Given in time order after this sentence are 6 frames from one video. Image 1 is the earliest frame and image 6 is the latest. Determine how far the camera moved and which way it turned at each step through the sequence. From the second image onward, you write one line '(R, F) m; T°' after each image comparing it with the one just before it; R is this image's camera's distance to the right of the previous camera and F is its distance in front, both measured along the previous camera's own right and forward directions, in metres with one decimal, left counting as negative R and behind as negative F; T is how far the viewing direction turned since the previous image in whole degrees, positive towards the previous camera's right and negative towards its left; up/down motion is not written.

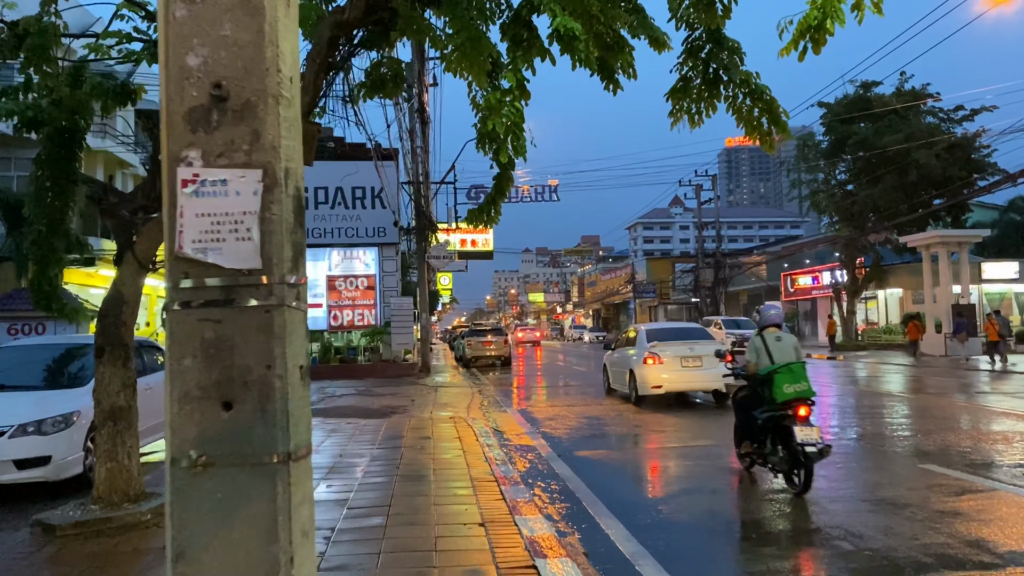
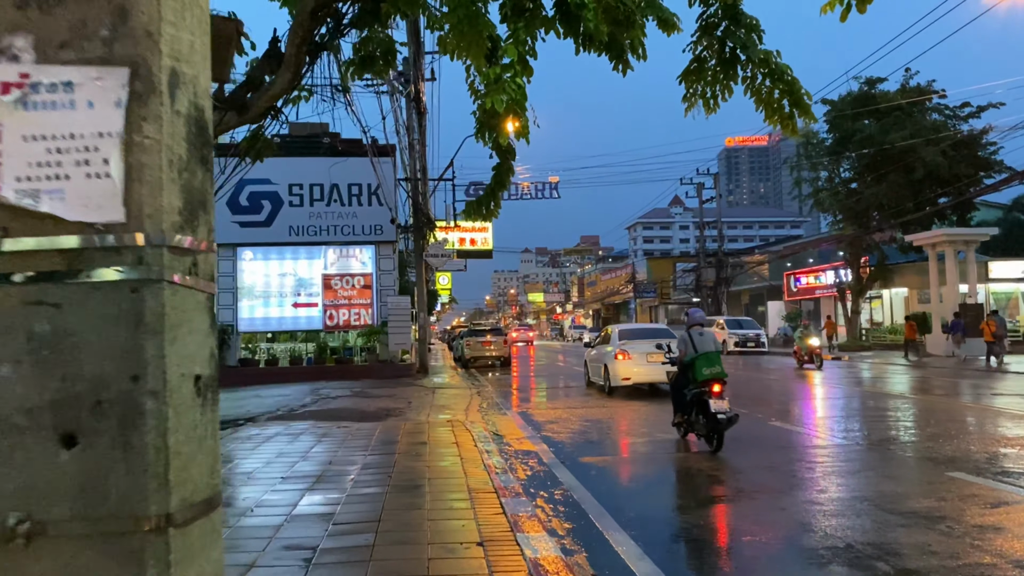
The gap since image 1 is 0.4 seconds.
(0.0, +0.5) m; 0°
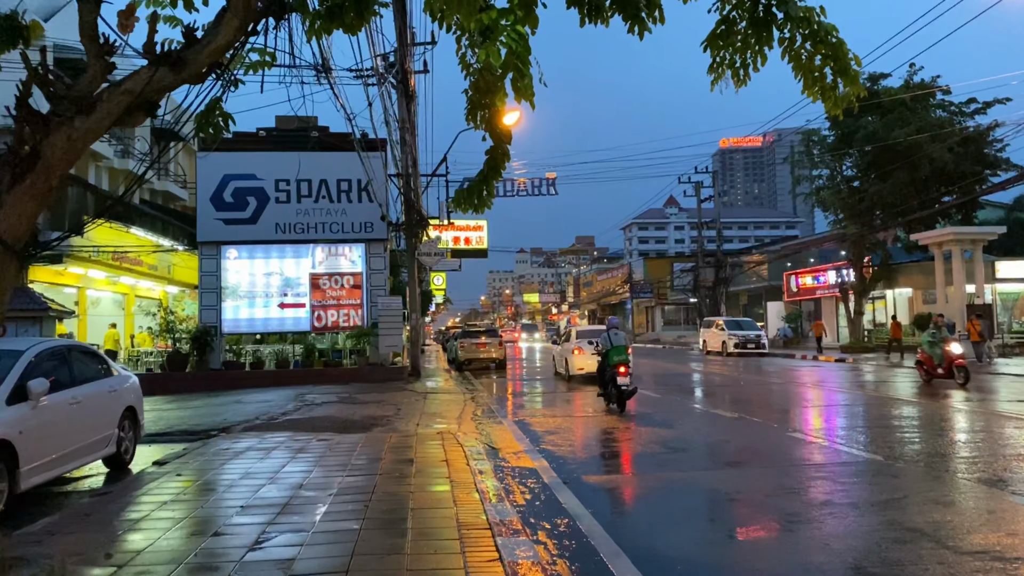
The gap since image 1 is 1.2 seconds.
(0.0, +0.9) m; 0°
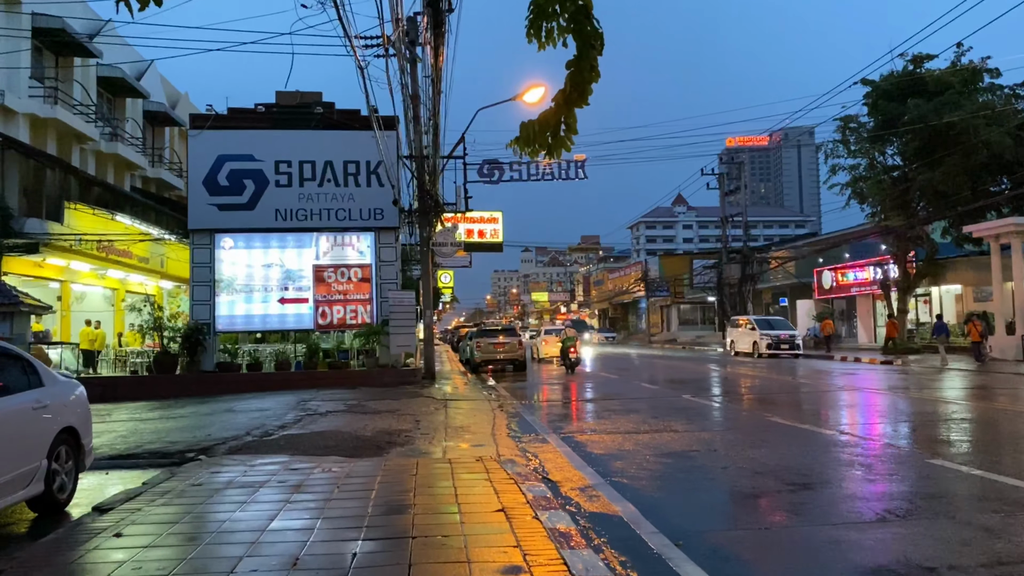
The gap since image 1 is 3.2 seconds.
(-0.5, +2.1) m; 0°
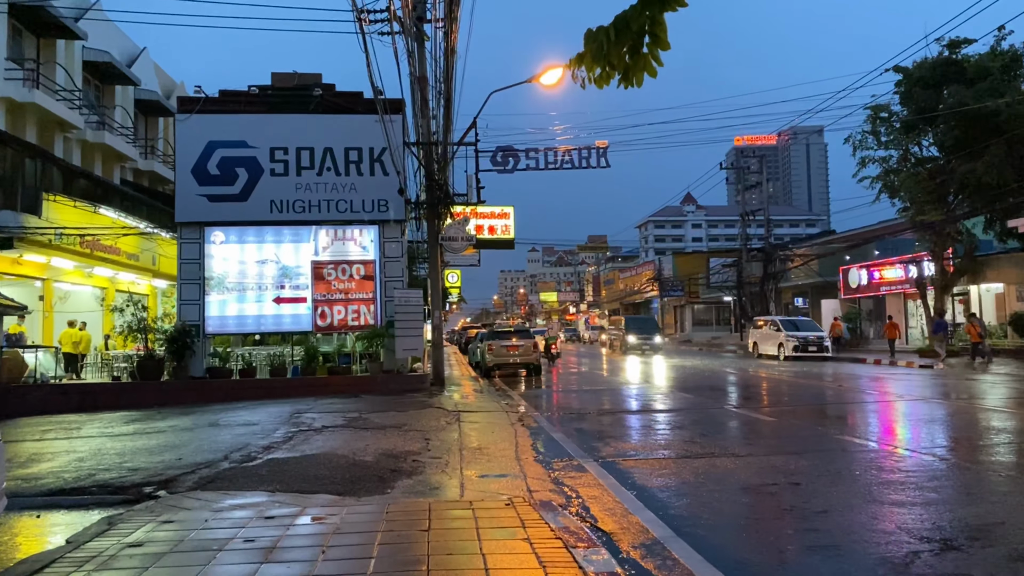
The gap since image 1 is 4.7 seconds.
(-0.2, +1.6) m; 0°
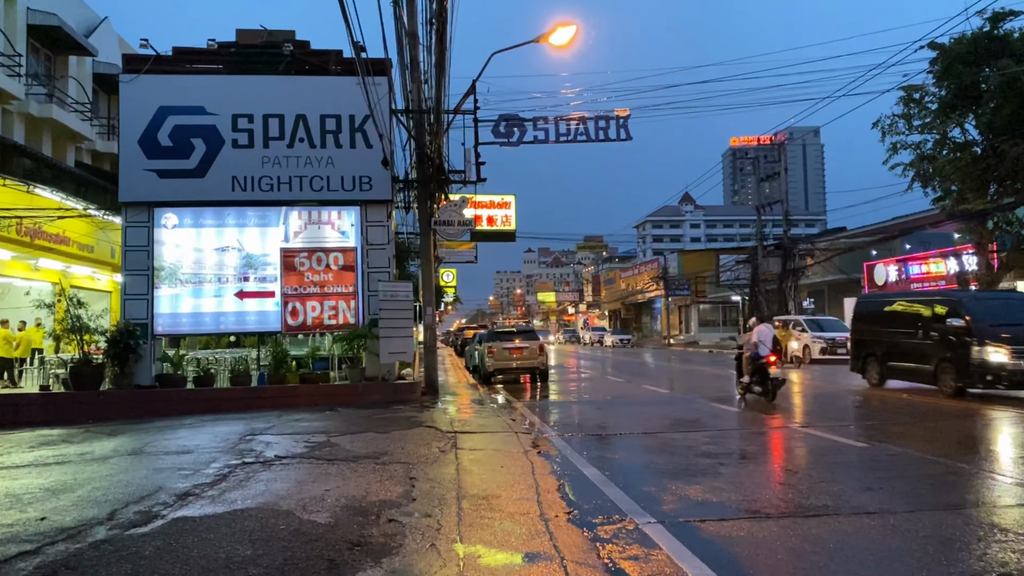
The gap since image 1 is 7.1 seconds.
(-0.2, +2.6) m; 0°
